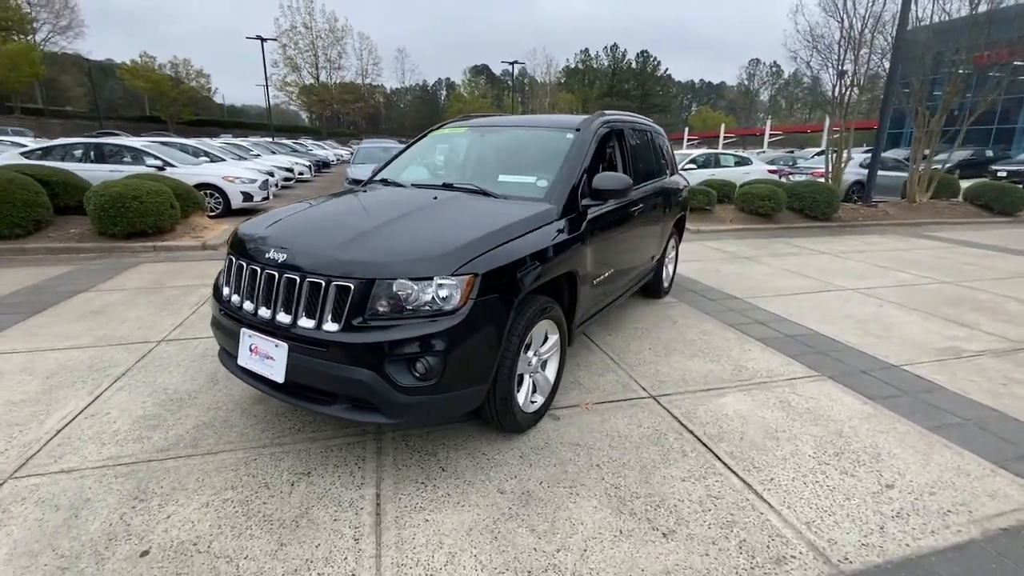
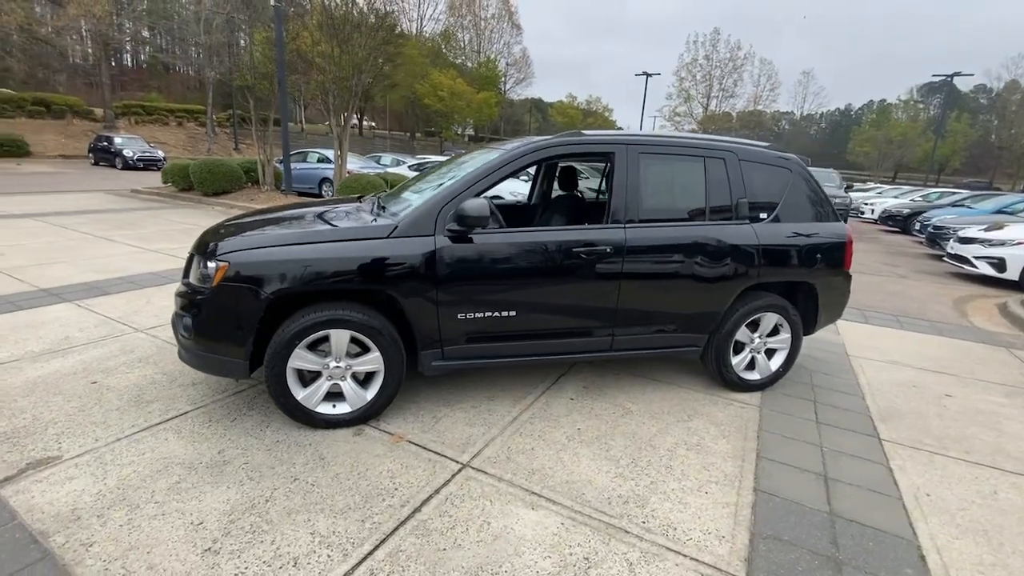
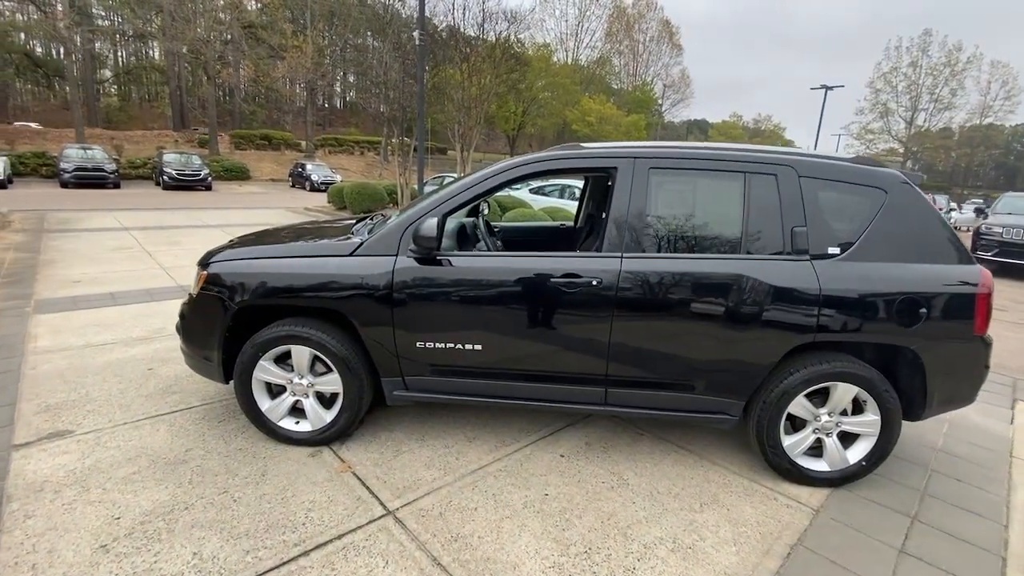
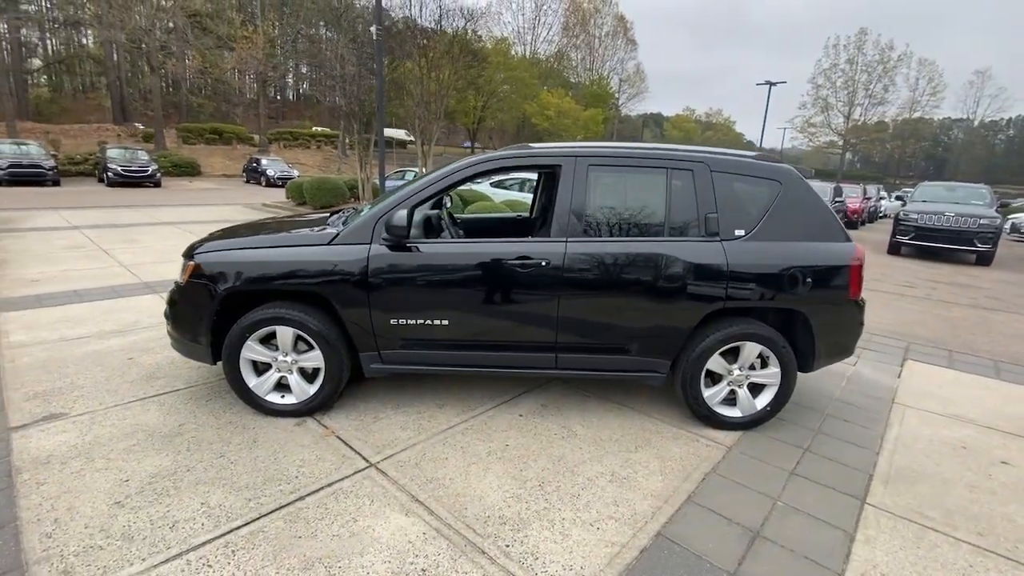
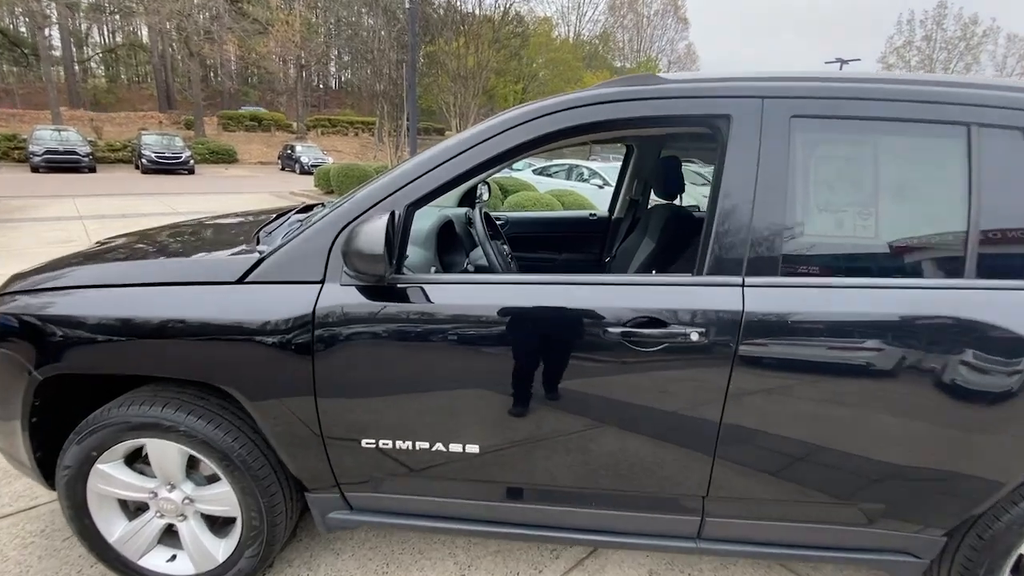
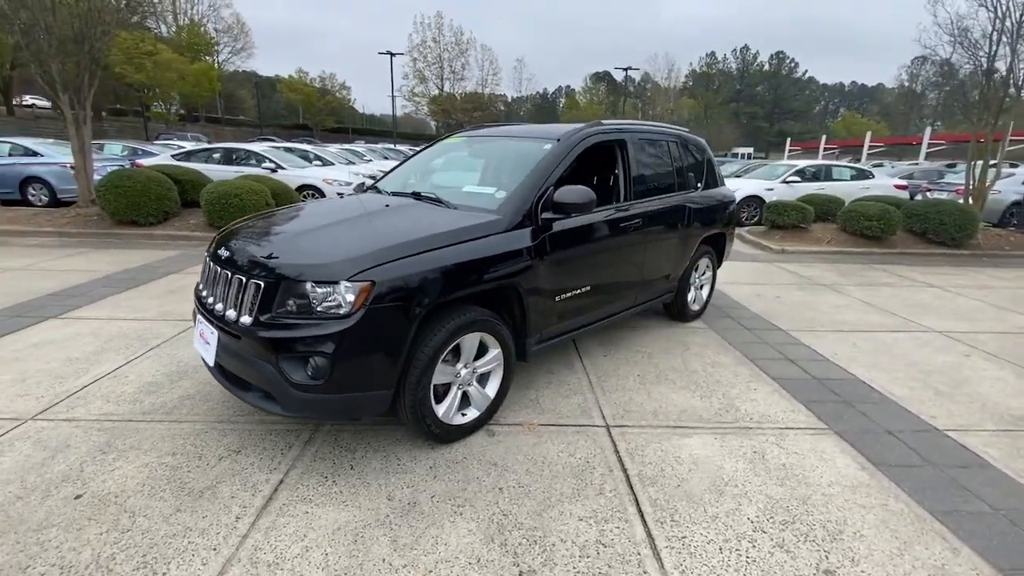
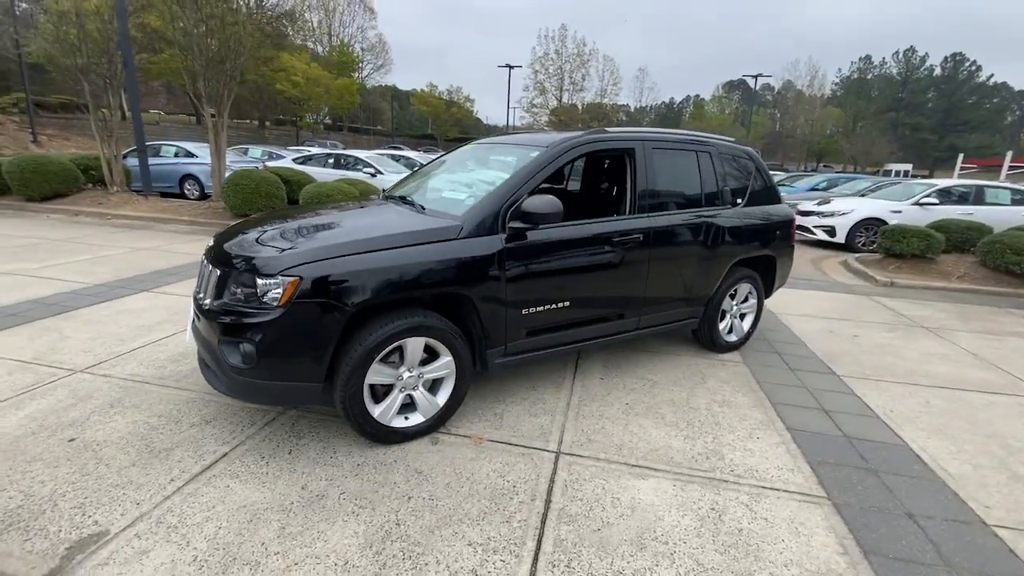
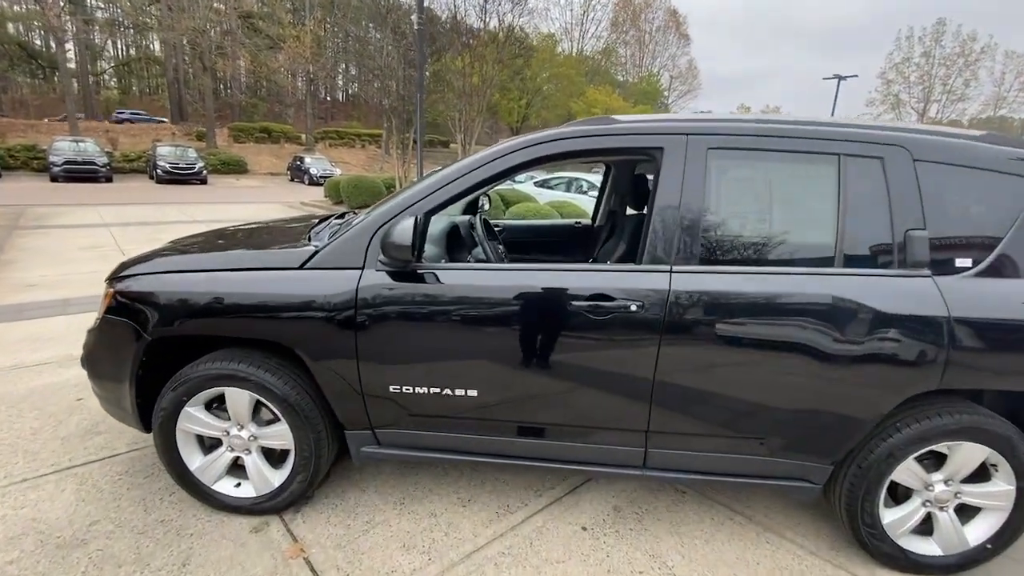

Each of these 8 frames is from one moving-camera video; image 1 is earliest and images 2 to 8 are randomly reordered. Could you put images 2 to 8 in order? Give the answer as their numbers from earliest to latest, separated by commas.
6, 7, 2, 4, 3, 8, 5
